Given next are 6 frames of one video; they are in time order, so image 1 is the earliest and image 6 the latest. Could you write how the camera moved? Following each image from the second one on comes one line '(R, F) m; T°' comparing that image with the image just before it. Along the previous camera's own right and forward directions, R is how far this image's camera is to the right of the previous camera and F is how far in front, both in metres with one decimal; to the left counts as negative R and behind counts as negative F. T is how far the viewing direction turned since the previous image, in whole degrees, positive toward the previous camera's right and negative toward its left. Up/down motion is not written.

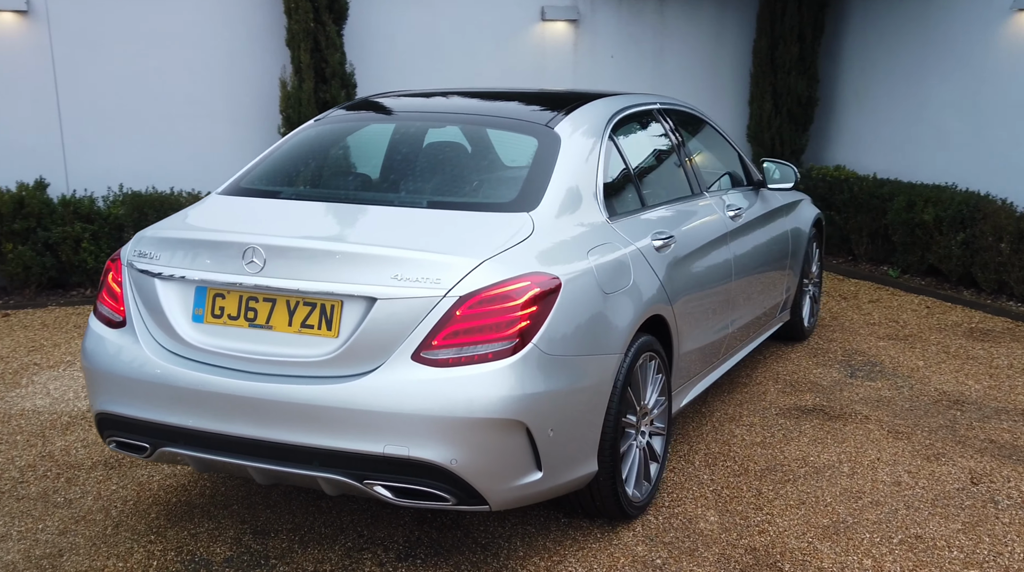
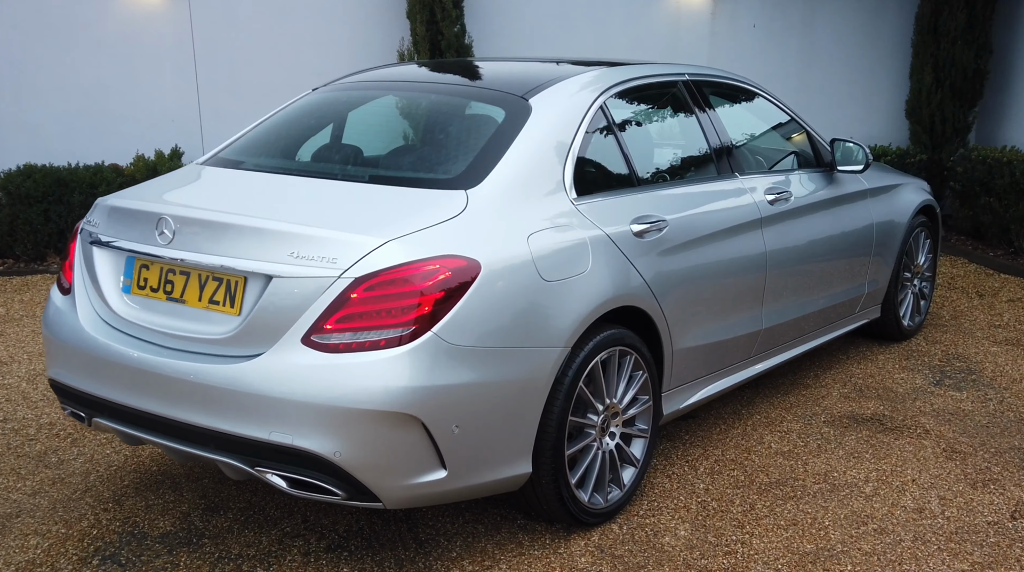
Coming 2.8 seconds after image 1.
(+0.8, +0.3) m; -11°
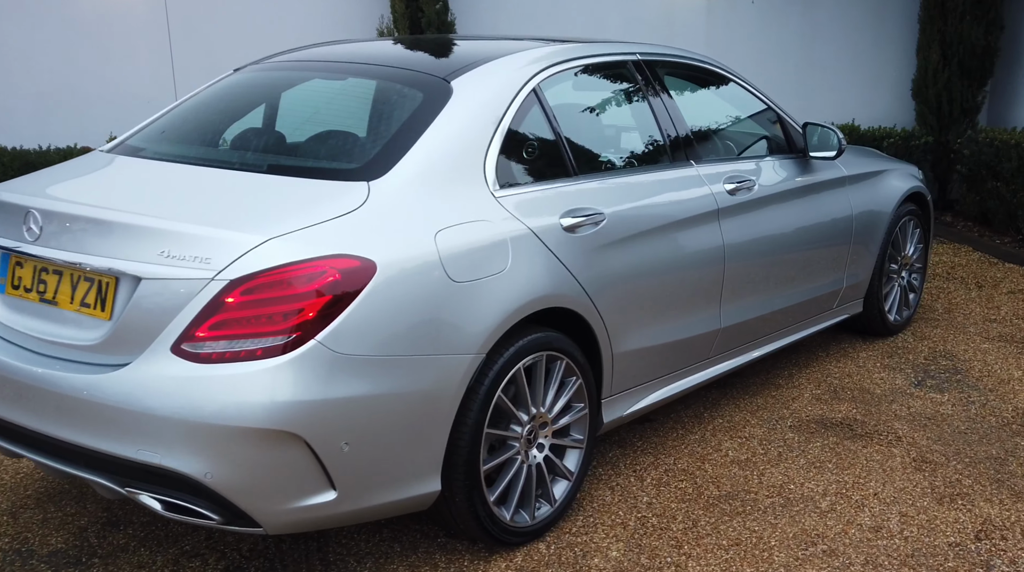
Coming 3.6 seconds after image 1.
(+0.3, +0.3) m; -1°
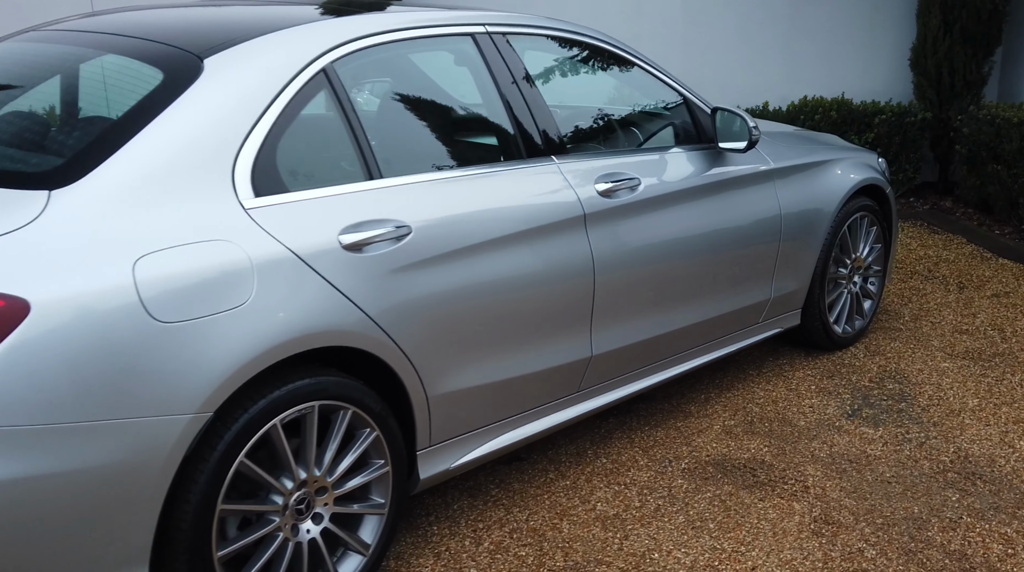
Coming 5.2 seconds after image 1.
(+0.7, +0.6) m; -2°
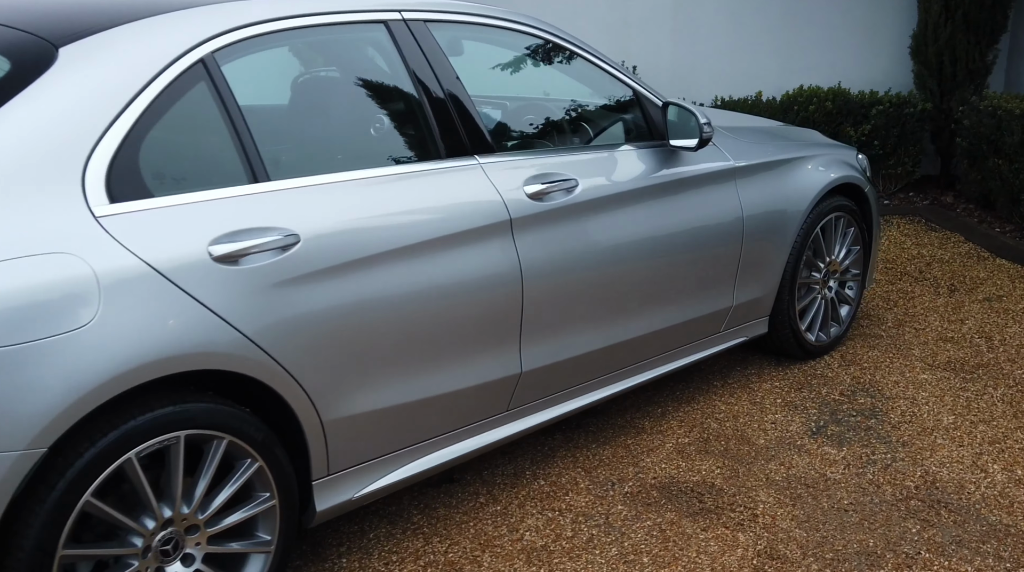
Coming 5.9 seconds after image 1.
(+0.3, +0.3) m; -1°
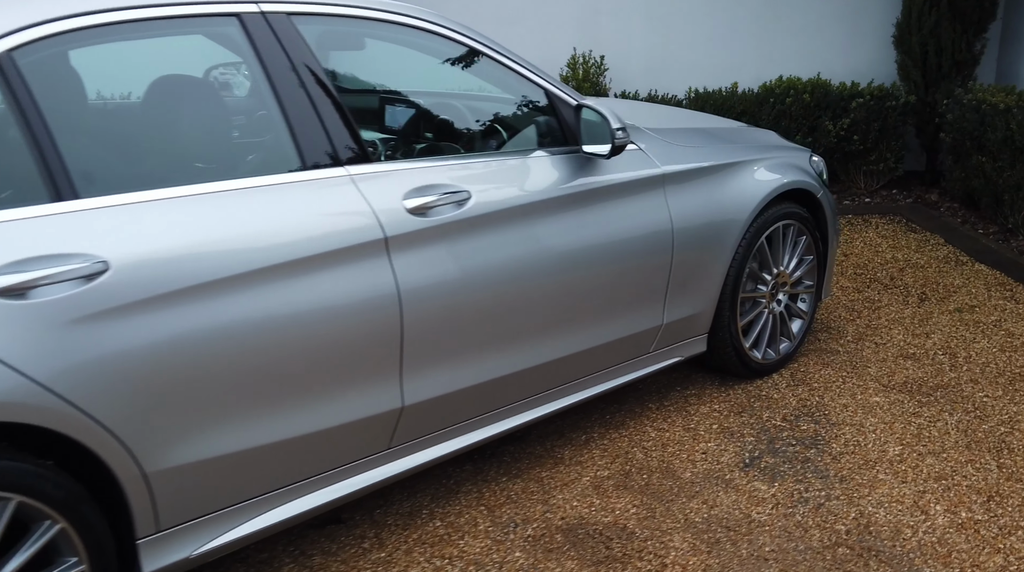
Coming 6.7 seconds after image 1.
(+0.4, +0.3) m; 0°
